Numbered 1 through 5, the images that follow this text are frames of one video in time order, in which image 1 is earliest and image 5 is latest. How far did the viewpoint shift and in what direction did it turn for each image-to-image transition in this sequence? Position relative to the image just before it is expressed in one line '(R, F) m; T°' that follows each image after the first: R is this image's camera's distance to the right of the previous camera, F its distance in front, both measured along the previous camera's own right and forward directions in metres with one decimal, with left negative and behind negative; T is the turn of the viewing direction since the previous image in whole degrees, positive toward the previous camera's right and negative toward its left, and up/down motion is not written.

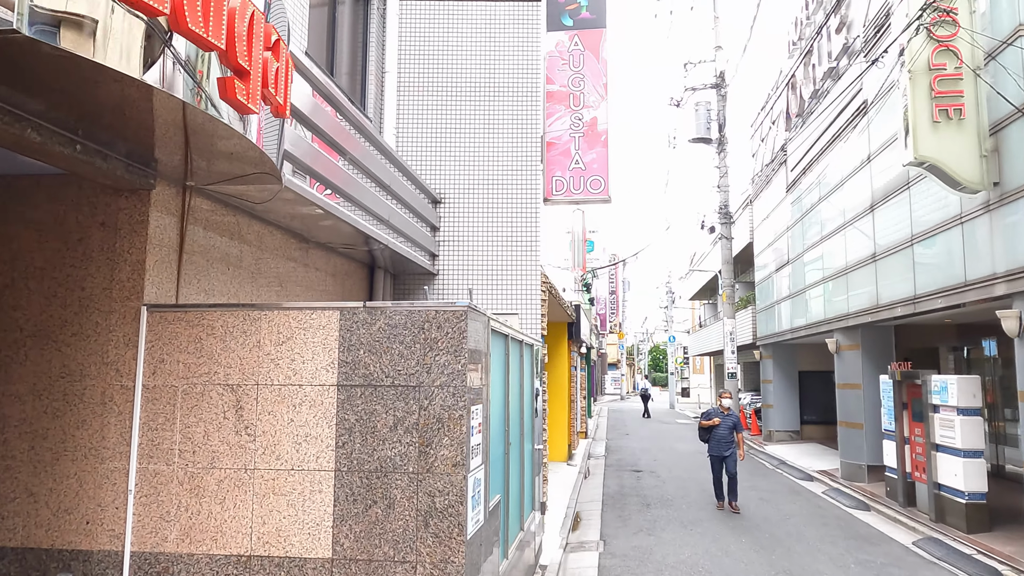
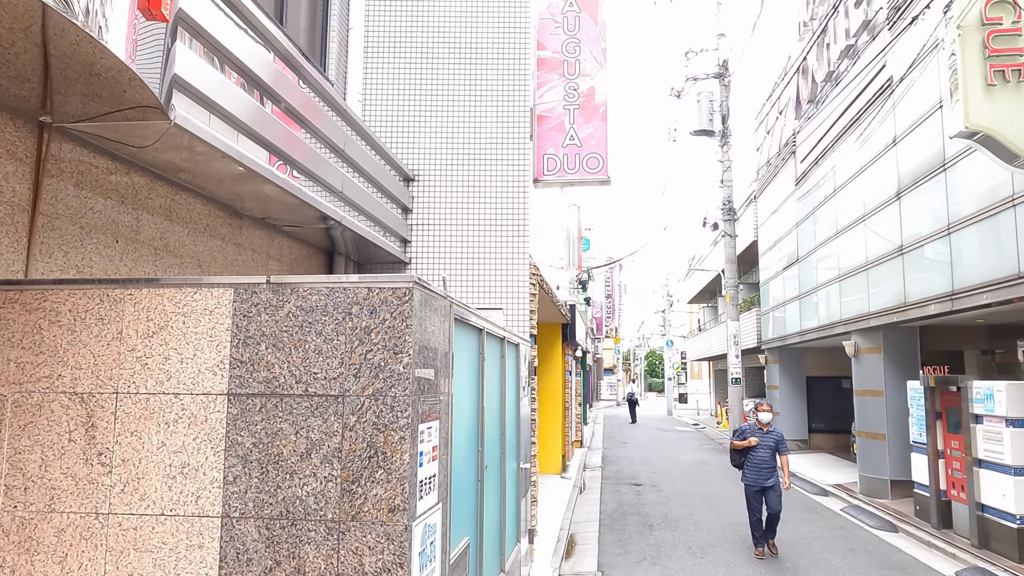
(+0.1, +1.0) m; 0°
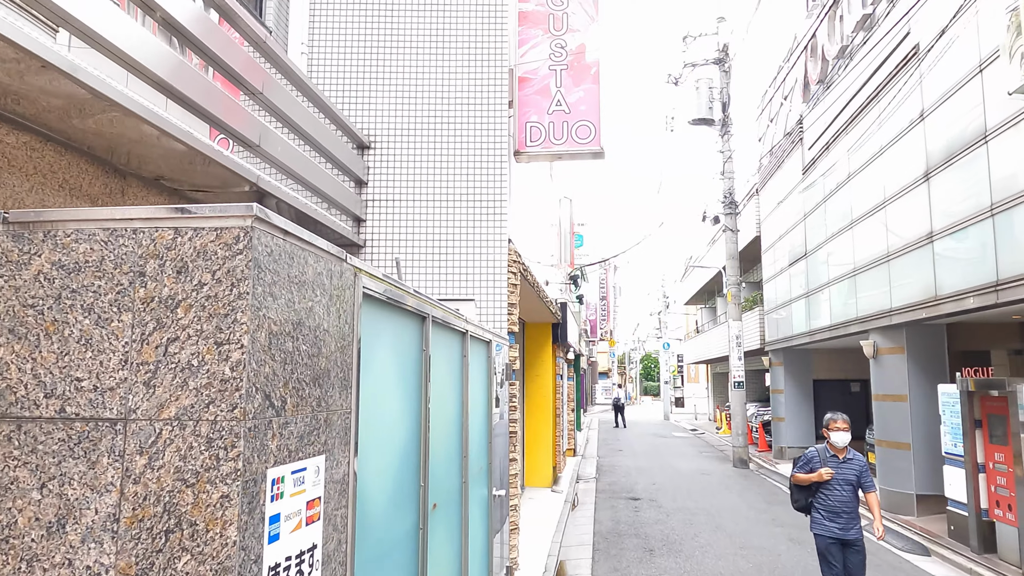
(+0.1, +1.1) m; 0°
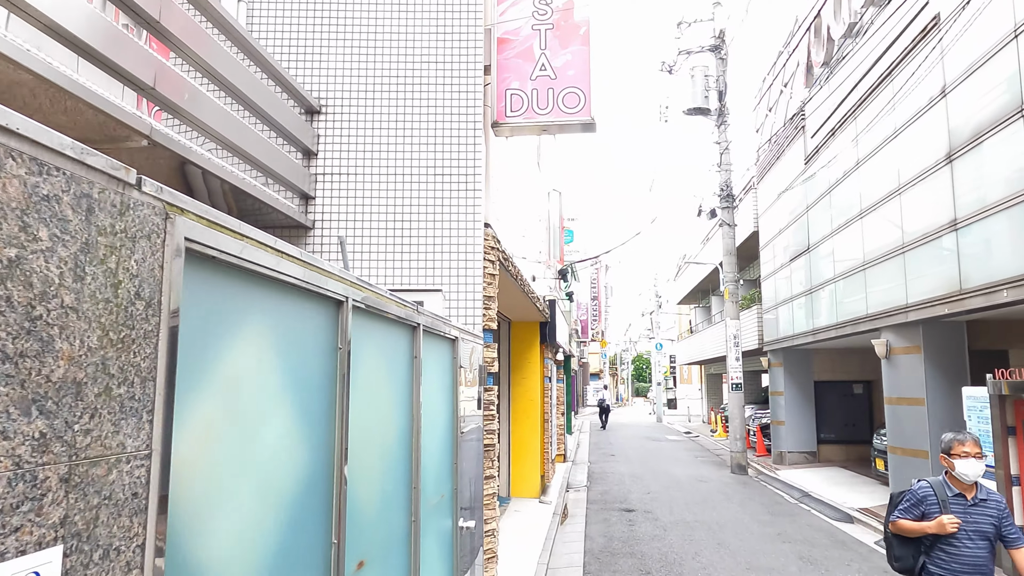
(+0.1, +0.8) m; +1°
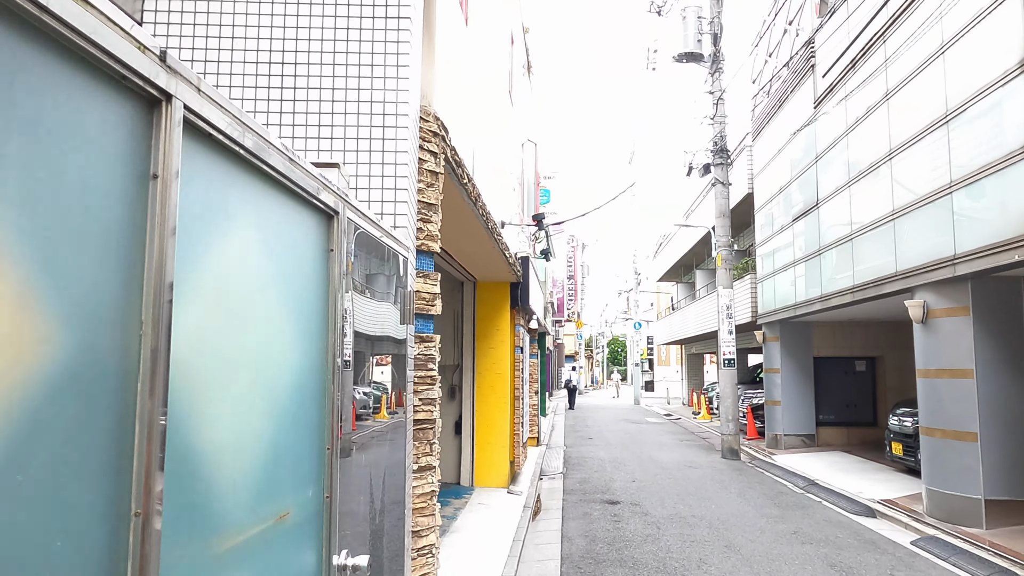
(+0.1, +1.7) m; +2°
